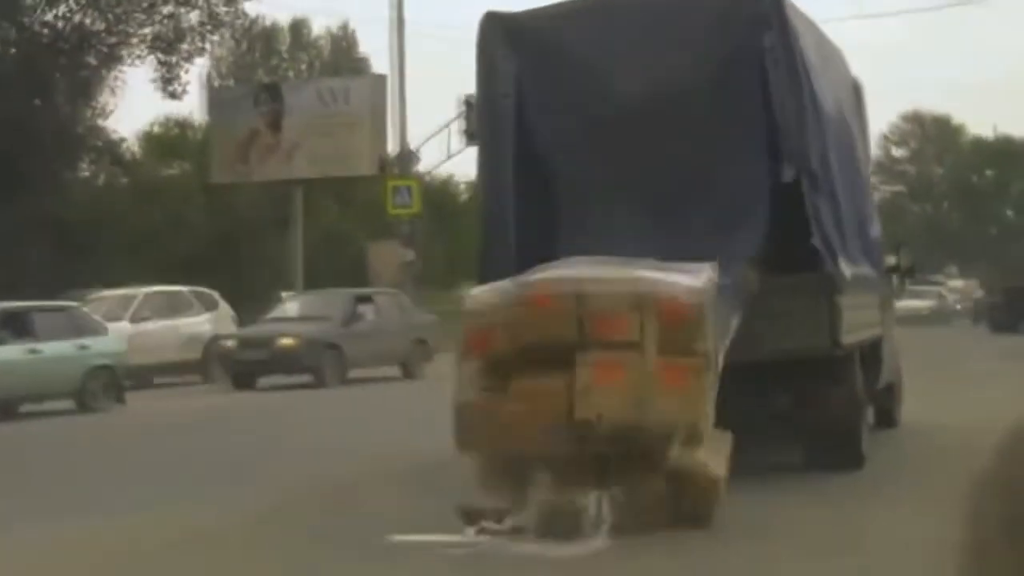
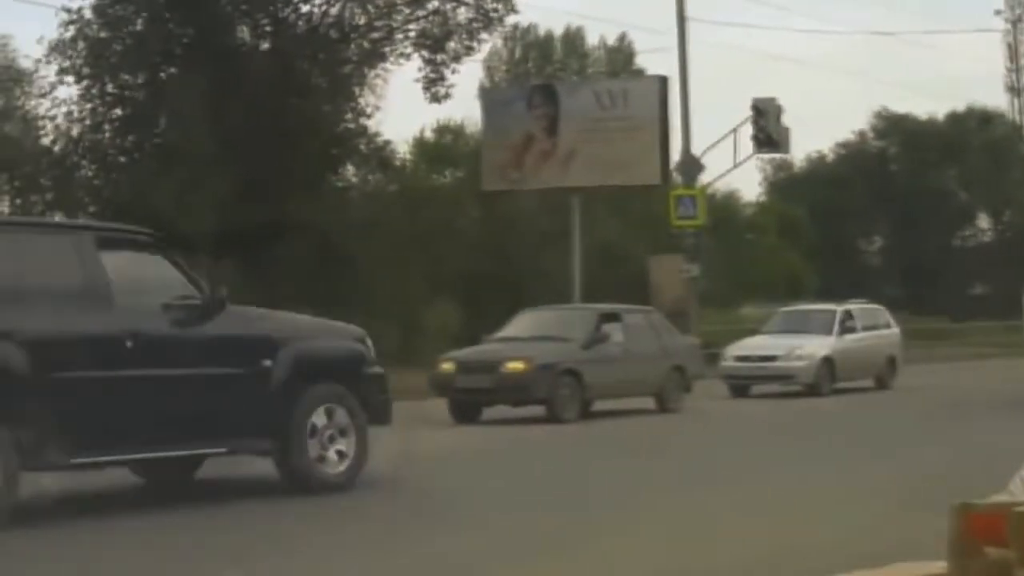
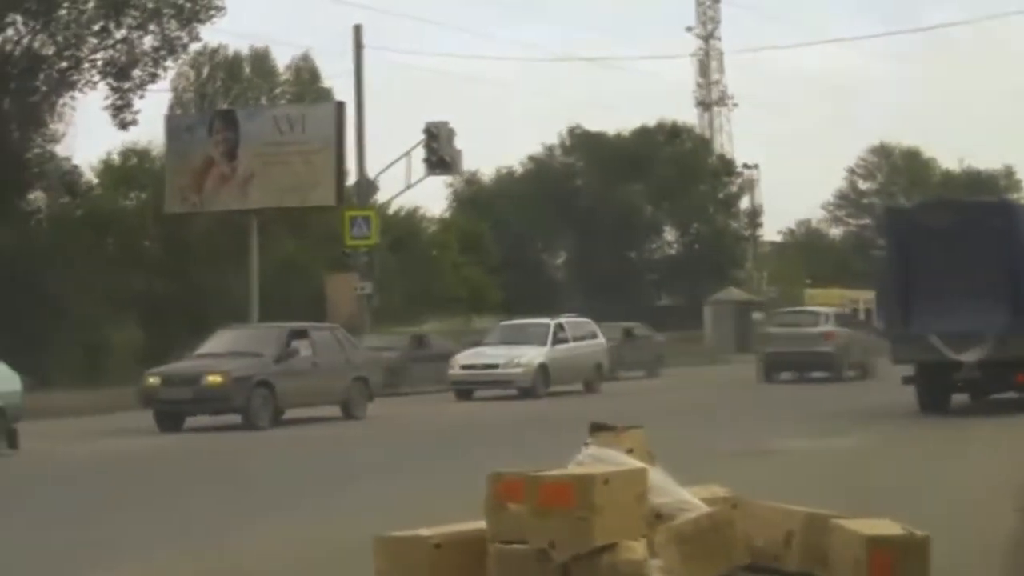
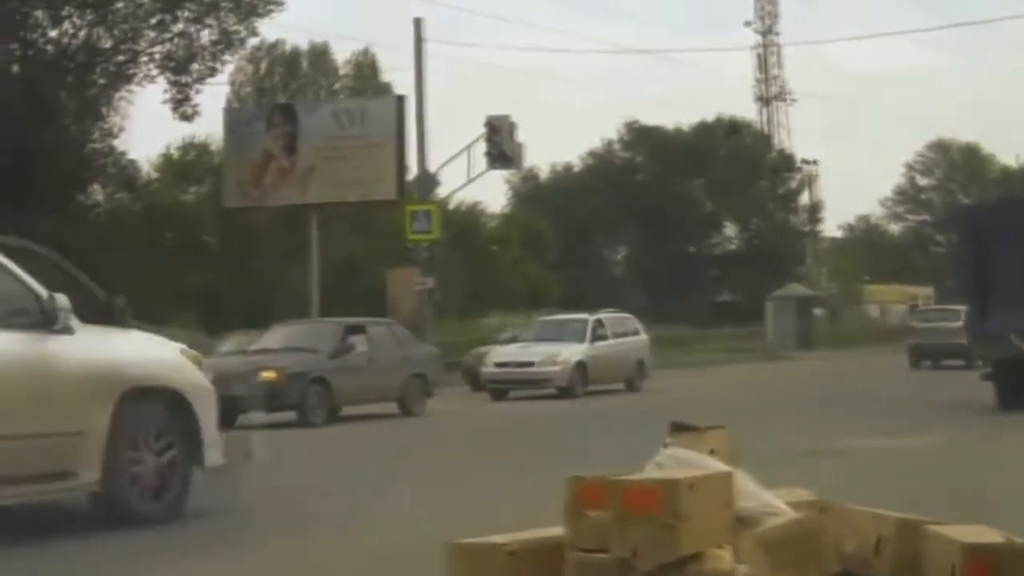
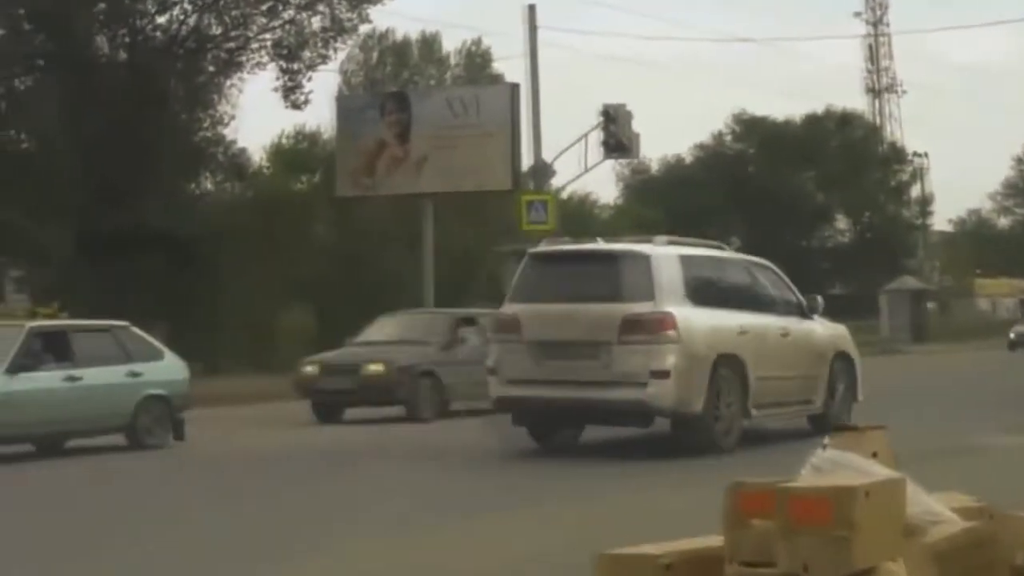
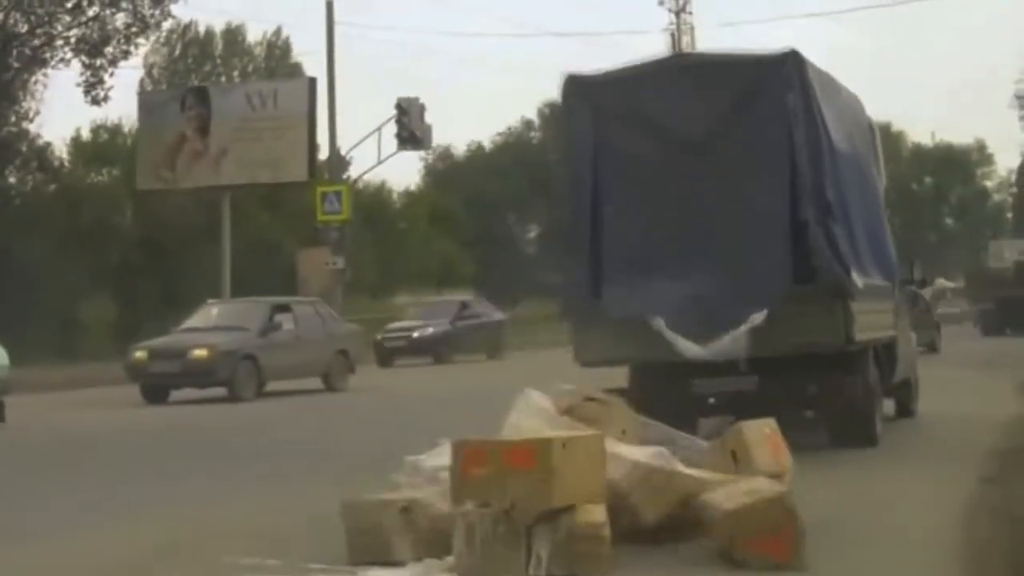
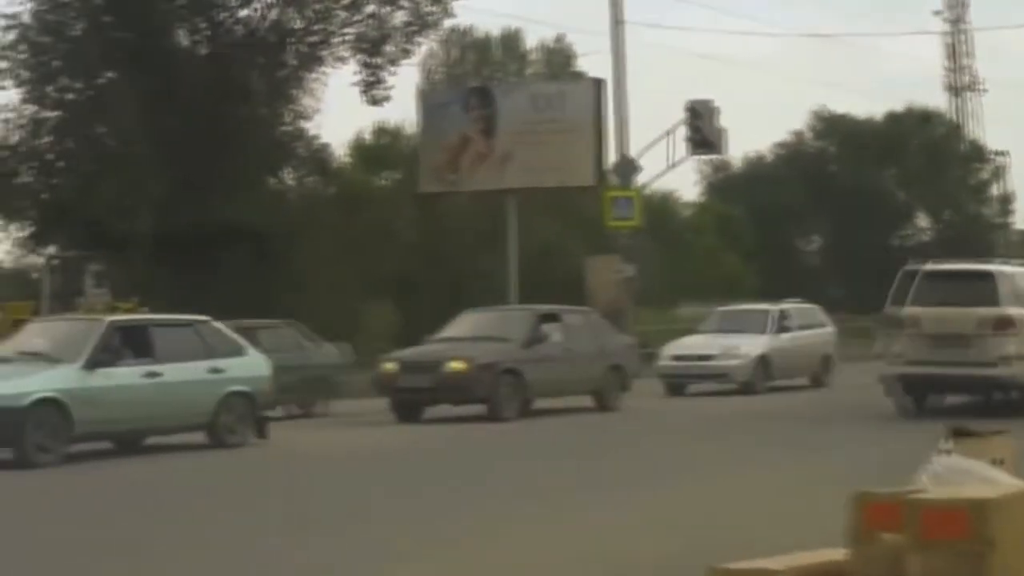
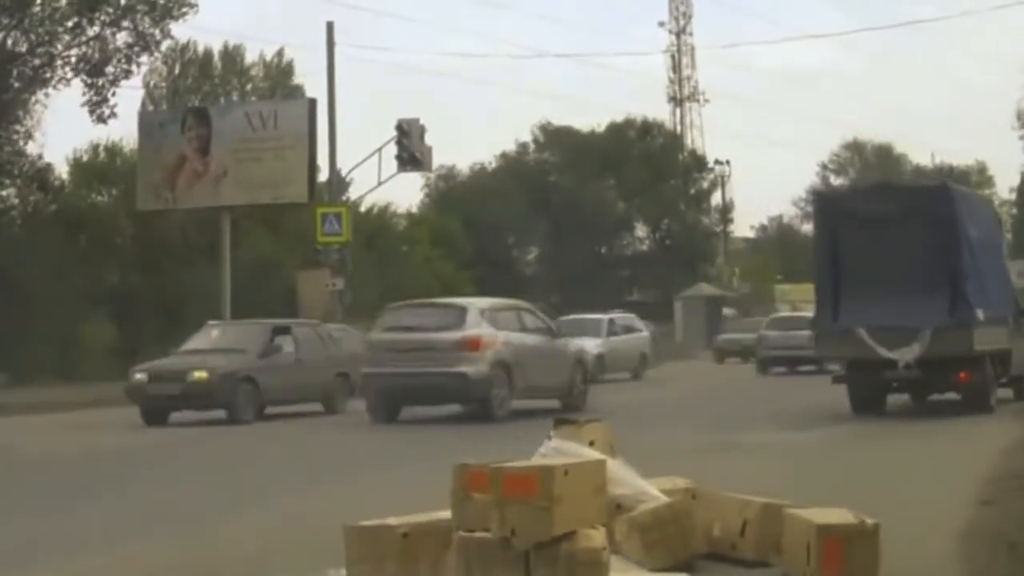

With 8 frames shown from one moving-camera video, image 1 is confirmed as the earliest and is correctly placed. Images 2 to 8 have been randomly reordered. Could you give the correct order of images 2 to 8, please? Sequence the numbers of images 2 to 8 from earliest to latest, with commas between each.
6, 8, 3, 4, 5, 7, 2
